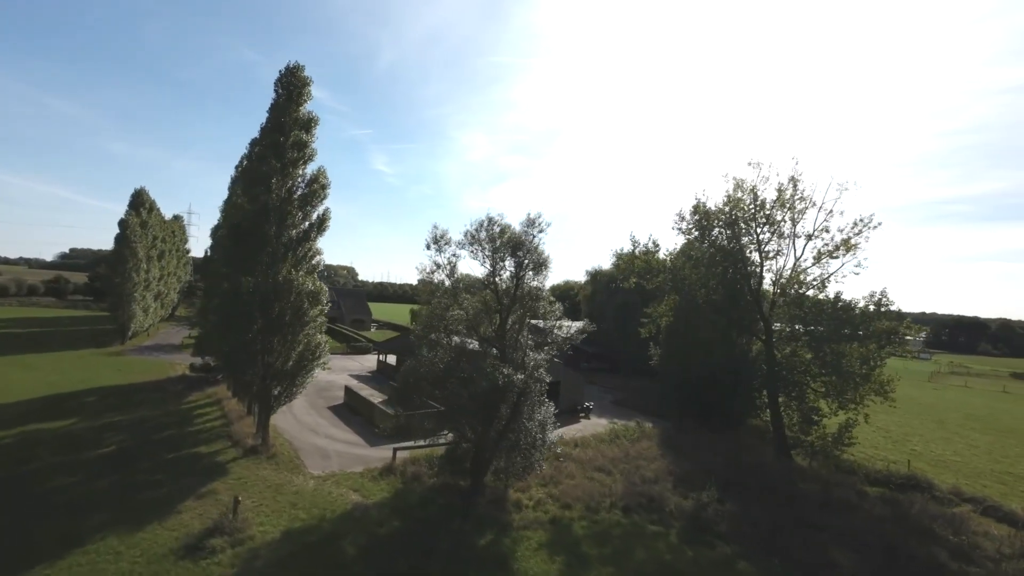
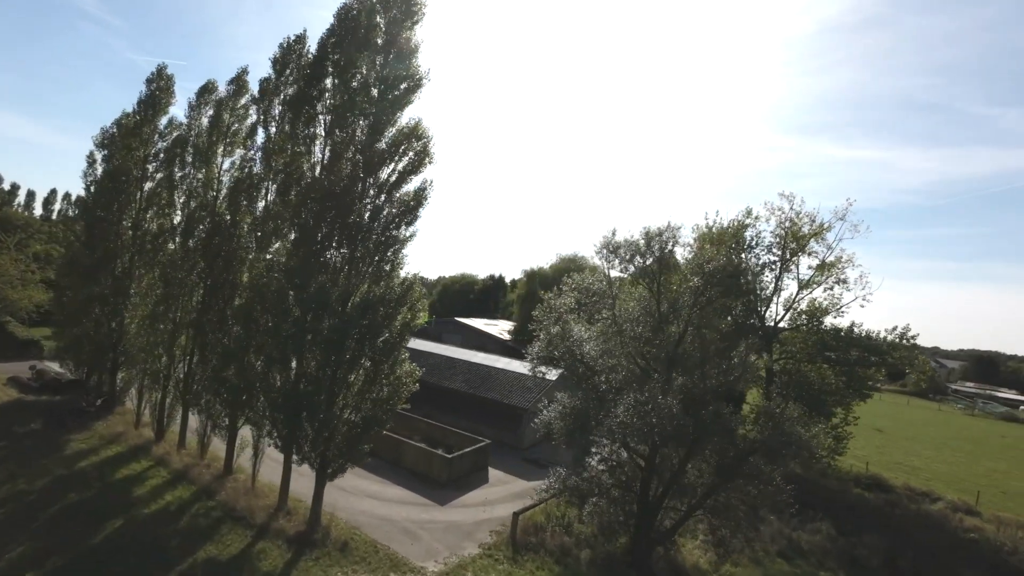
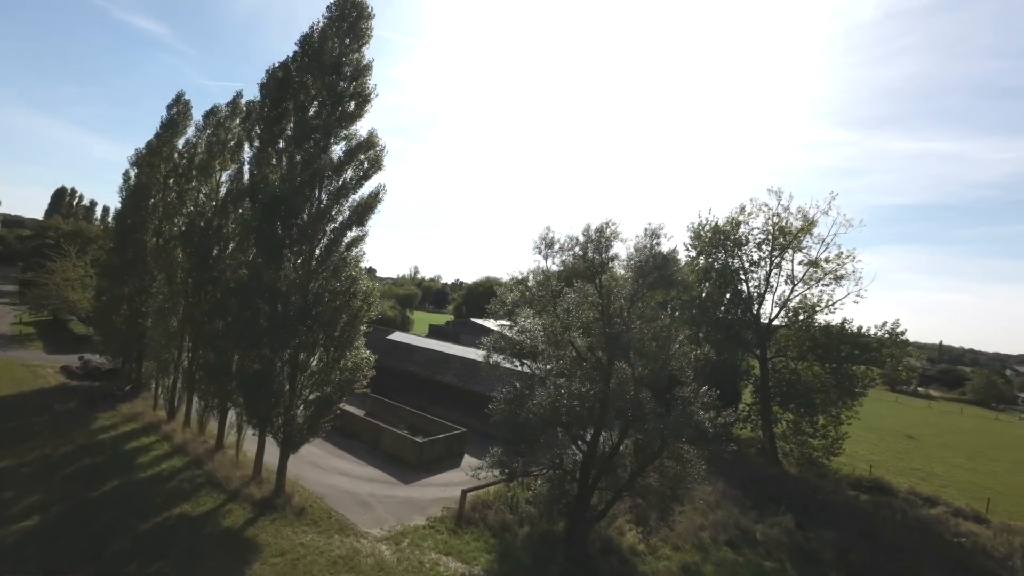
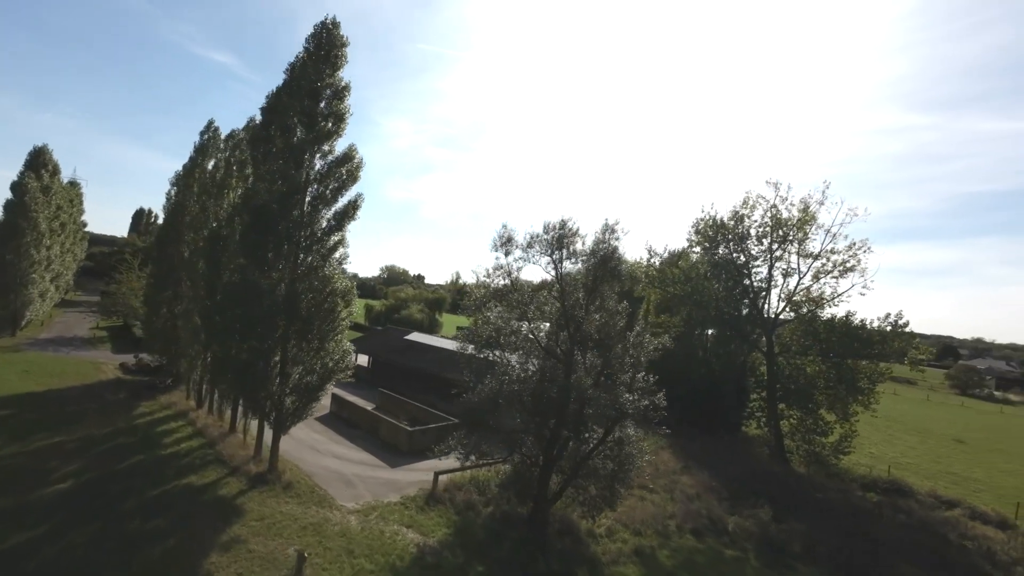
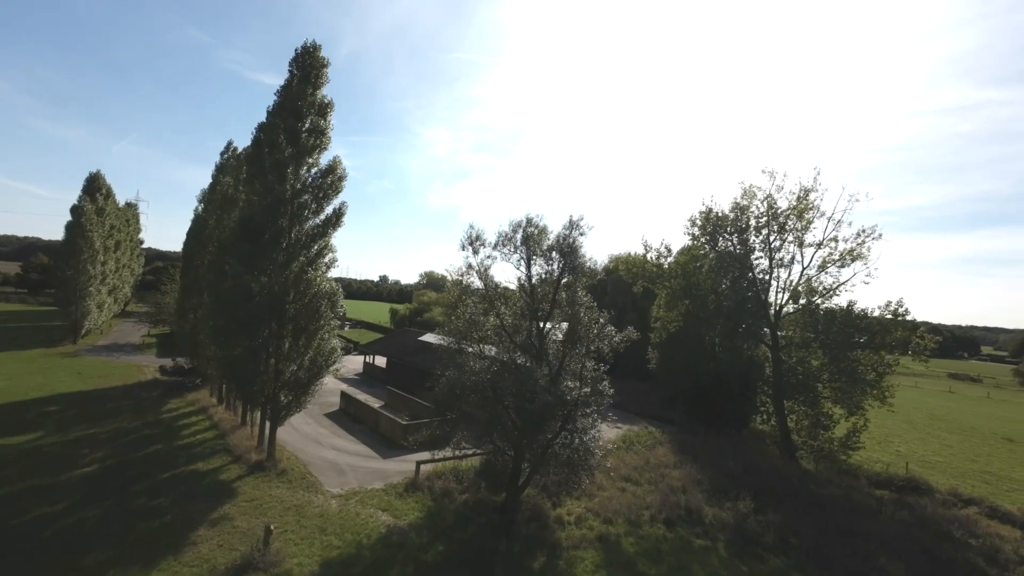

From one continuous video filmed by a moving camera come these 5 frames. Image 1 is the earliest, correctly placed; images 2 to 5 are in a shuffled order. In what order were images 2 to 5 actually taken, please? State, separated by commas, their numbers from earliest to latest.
5, 4, 3, 2
